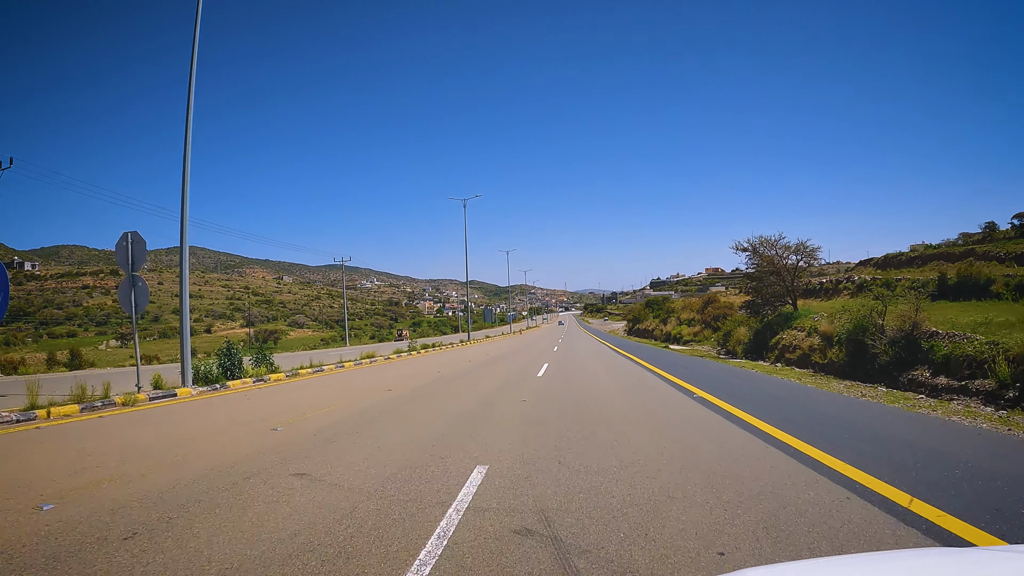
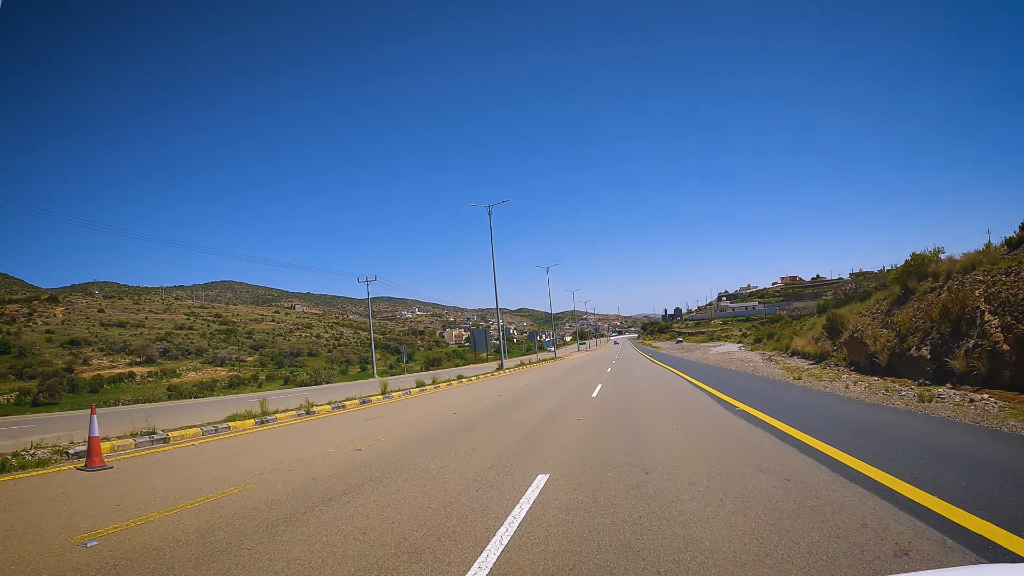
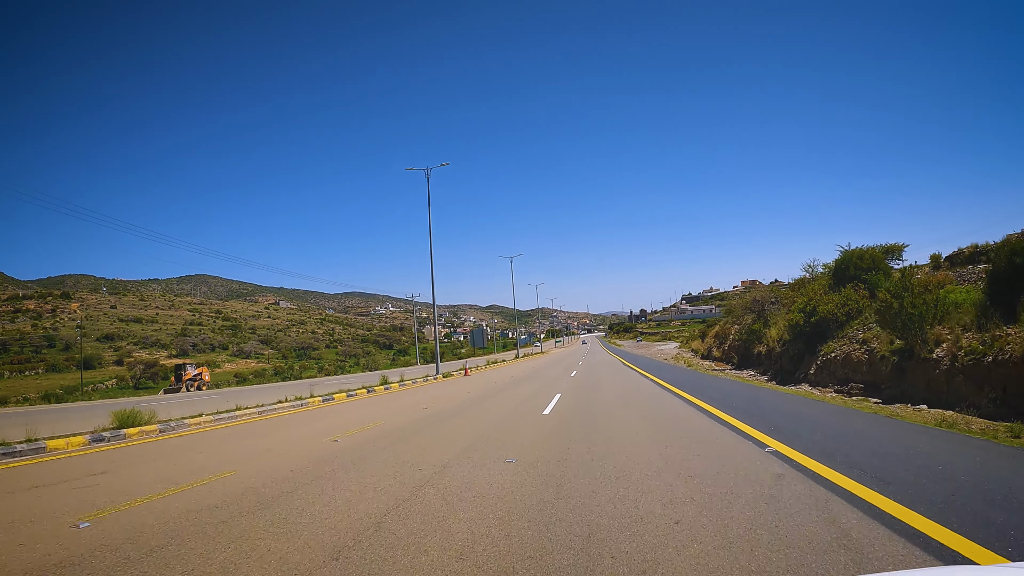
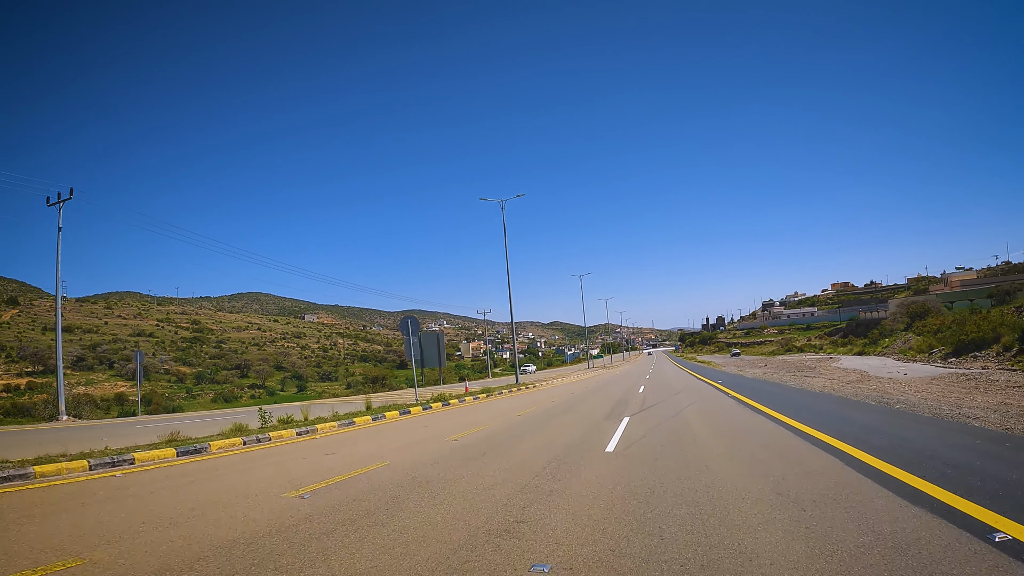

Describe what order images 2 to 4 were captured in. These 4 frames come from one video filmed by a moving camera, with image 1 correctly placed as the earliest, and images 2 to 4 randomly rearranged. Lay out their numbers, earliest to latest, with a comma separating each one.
3, 2, 4
